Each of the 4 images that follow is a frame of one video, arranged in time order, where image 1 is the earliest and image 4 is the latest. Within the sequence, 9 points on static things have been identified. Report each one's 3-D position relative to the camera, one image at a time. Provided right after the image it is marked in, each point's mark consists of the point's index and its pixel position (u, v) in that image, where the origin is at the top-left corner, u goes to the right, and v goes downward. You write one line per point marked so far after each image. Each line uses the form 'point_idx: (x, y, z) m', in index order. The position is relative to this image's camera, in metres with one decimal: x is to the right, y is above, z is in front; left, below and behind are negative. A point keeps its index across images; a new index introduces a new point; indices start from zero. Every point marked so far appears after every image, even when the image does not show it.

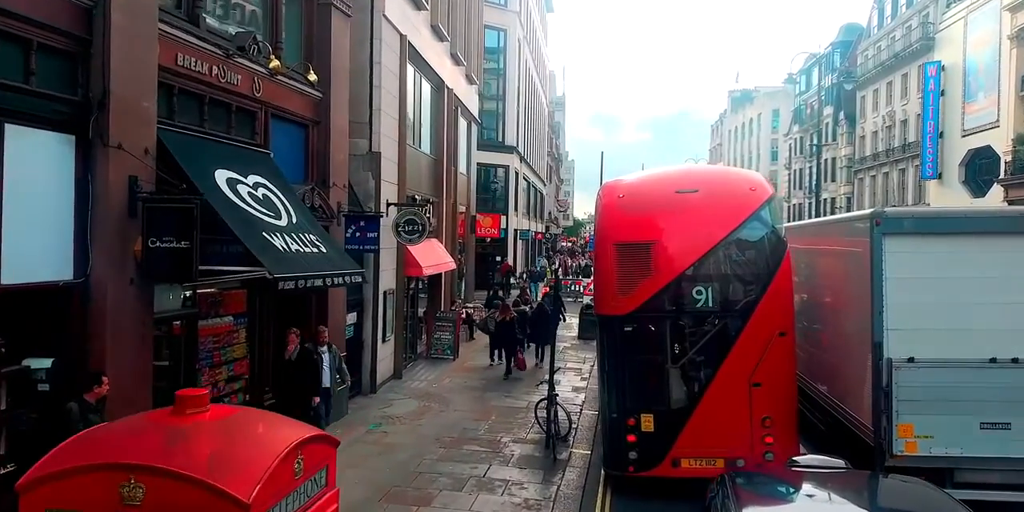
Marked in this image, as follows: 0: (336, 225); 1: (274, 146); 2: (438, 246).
0: (-2.8, +0.5, +11.4) m
1: (-3.3, +1.5, +10.1) m
2: (-1.8, +0.2, +17.6) m
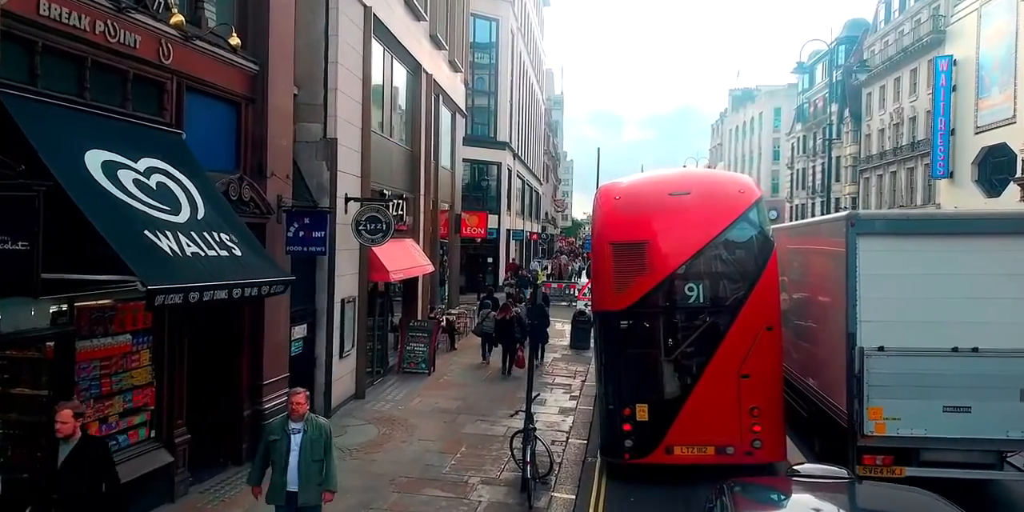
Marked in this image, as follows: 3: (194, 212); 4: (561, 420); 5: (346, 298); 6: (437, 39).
0: (-3.2, +0.5, +9.6) m
1: (-3.7, +1.5, +8.3) m
2: (-2.2, +0.2, +15.9) m
3: (-3.1, +0.4, +7.0) m
4: (+0.8, -2.7, +12.1) m
5: (-2.8, -0.7, +12.0) m
6: (-1.9, +5.5, +18.3) m
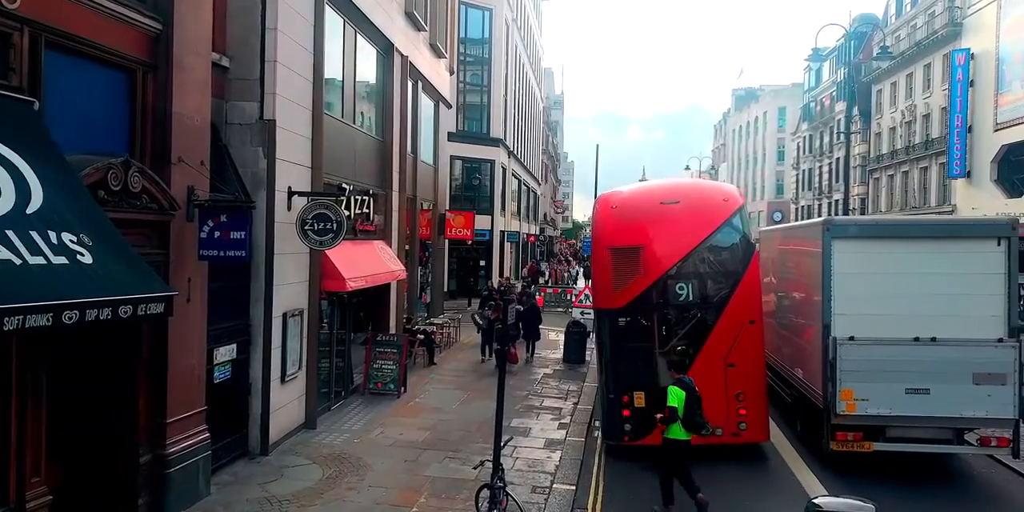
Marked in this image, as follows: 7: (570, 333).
0: (-3.5, +0.4, +7.7) m
1: (-4.0, +1.4, +6.4) m
2: (-2.5, +0.1, +13.9) m
3: (-3.4, +0.4, +5.1) m
4: (+0.5, -2.8, +10.2) m
5: (-3.1, -0.8, +10.1) m
6: (-2.2, +5.4, +16.4) m
7: (+1.5, -1.9, +18.2) m
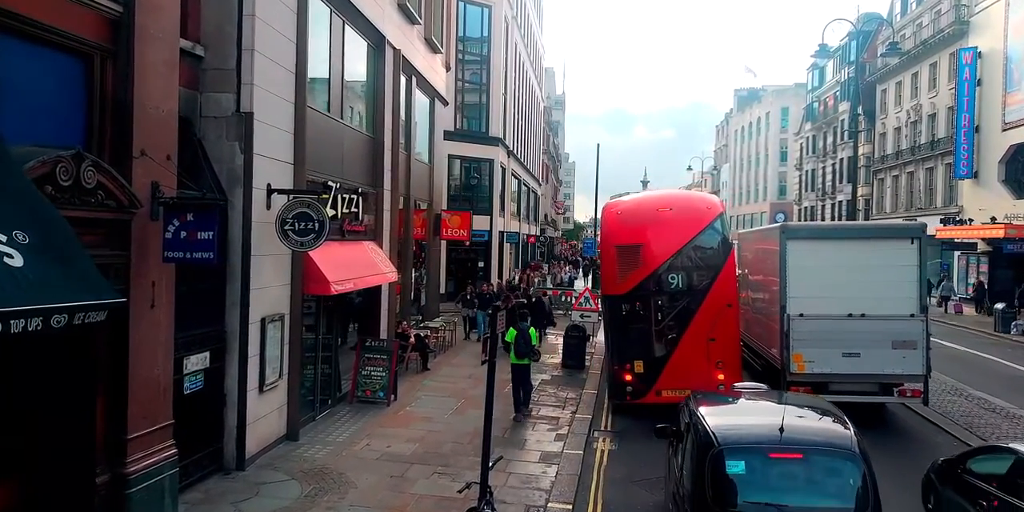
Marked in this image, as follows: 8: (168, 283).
0: (-3.6, +0.4, +7.1) m
1: (-4.1, +1.4, +5.8) m
2: (-2.6, +0.1, +13.3) m
3: (-3.5, +0.4, +4.5) m
4: (+0.4, -2.9, +9.6) m
5: (-3.2, -0.8, +9.5) m
6: (-2.3, +5.3, +15.8) m
7: (+1.4, -2.0, +17.6) m
8: (-3.5, -0.3, +7.4) m
